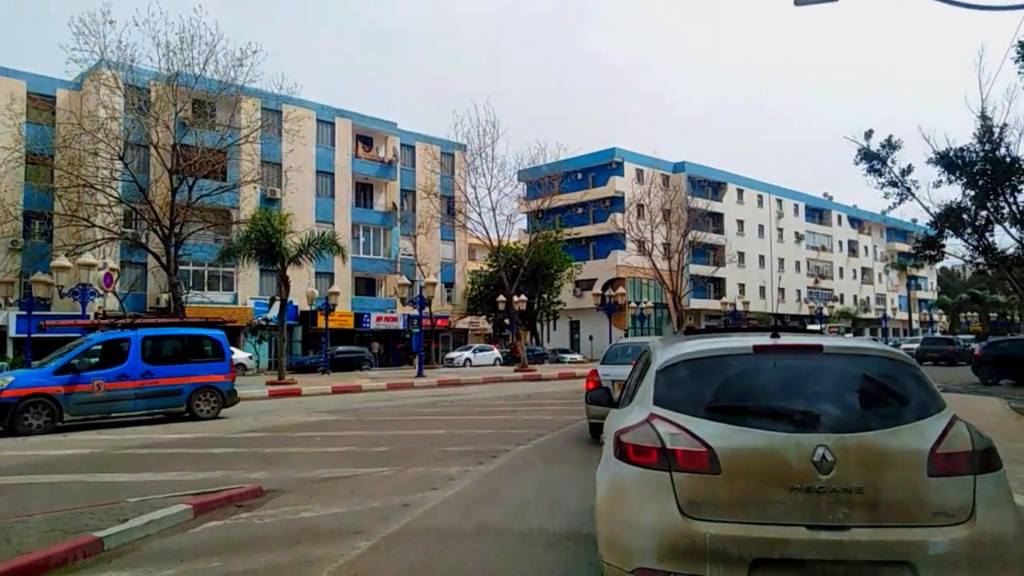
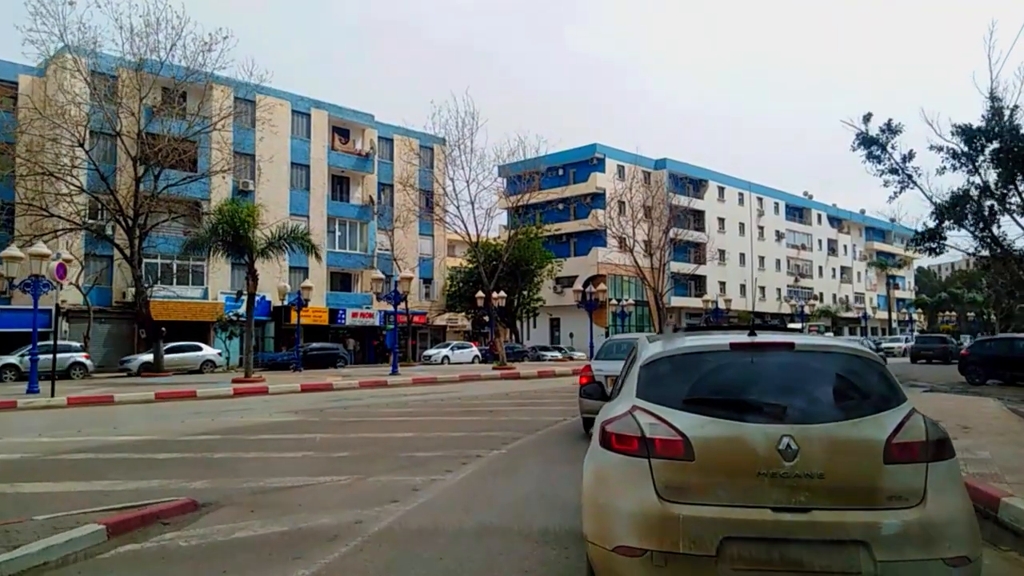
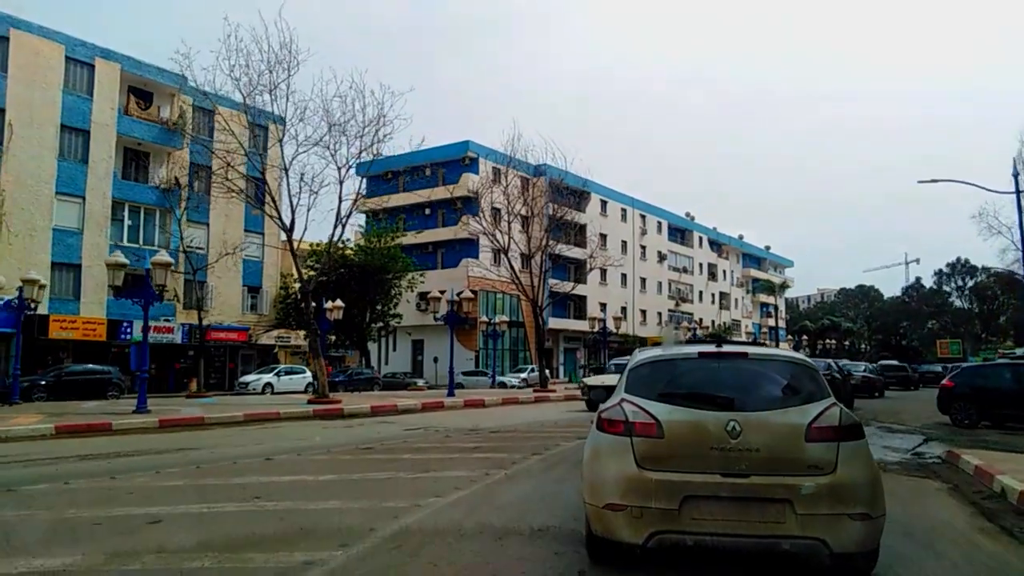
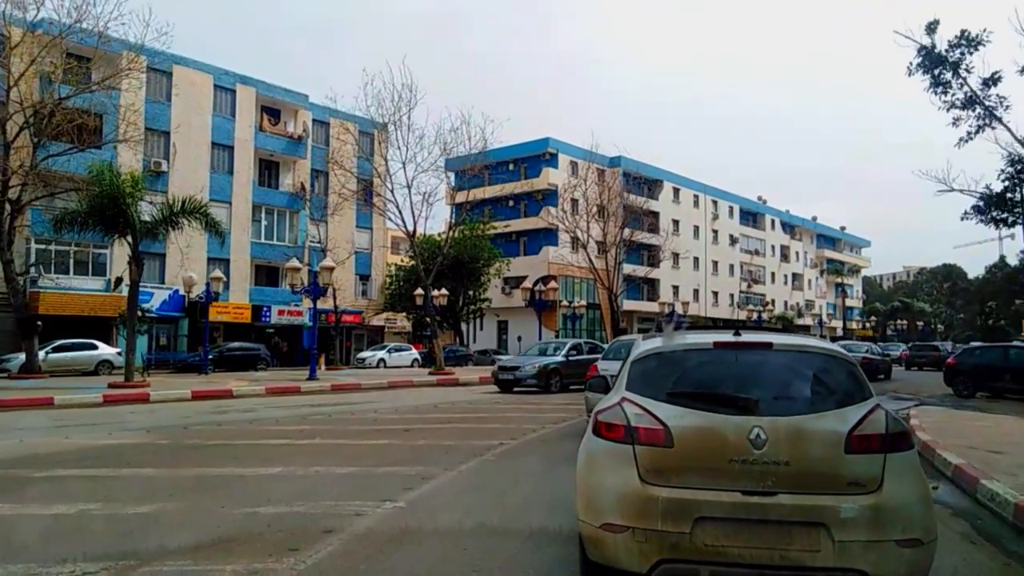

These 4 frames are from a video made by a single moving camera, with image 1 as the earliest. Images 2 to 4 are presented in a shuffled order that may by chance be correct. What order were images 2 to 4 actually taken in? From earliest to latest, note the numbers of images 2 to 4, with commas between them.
2, 4, 3
